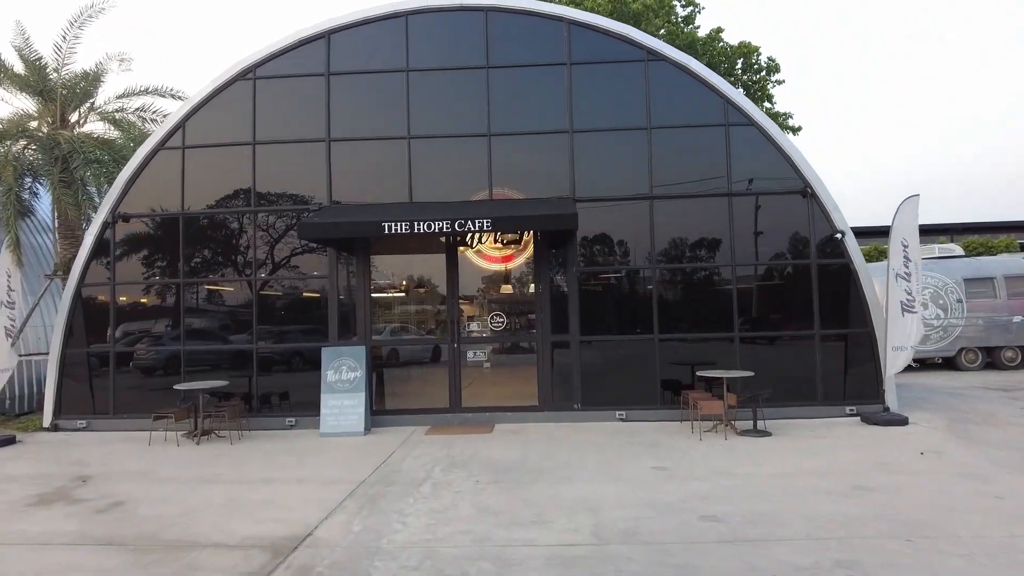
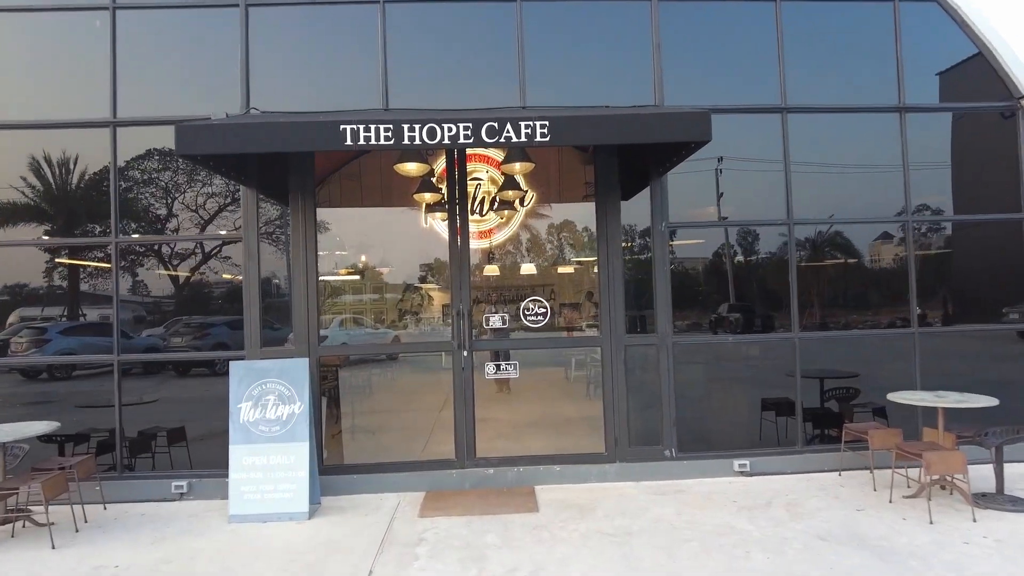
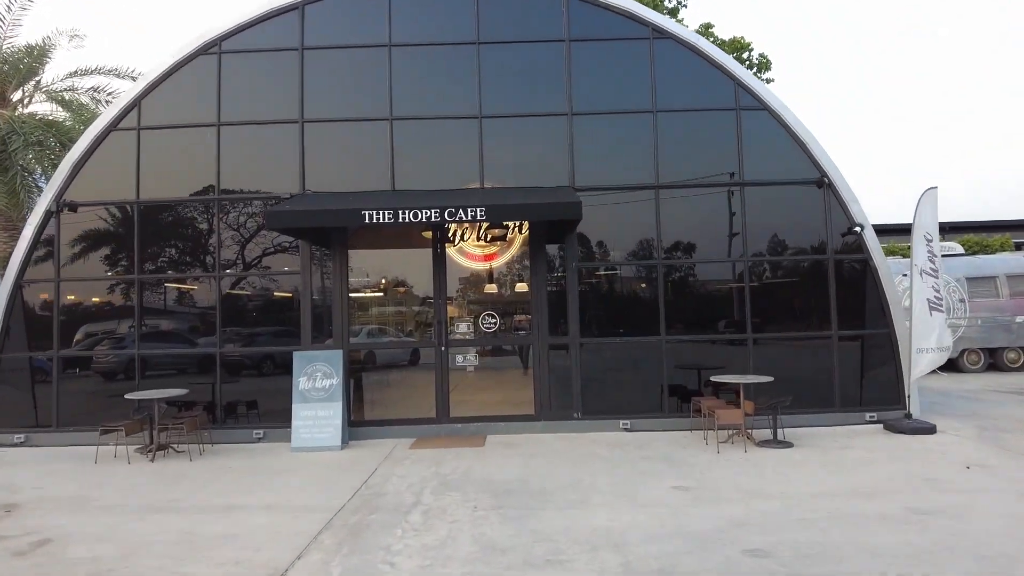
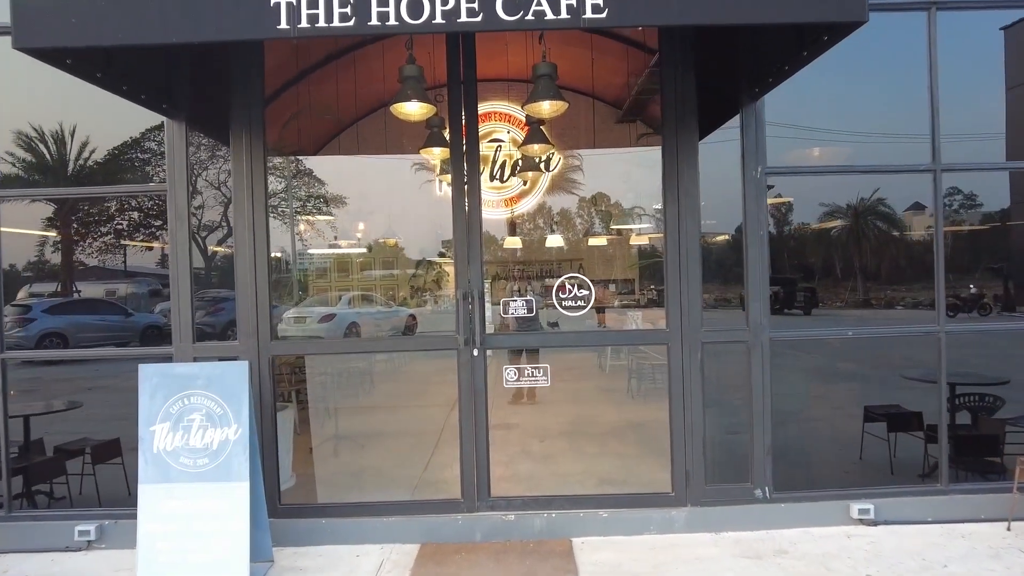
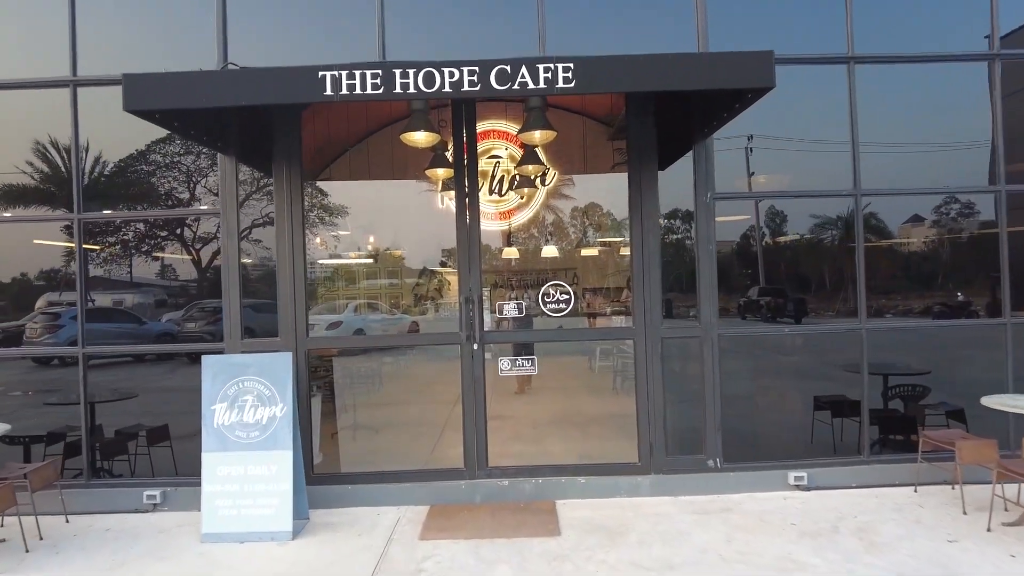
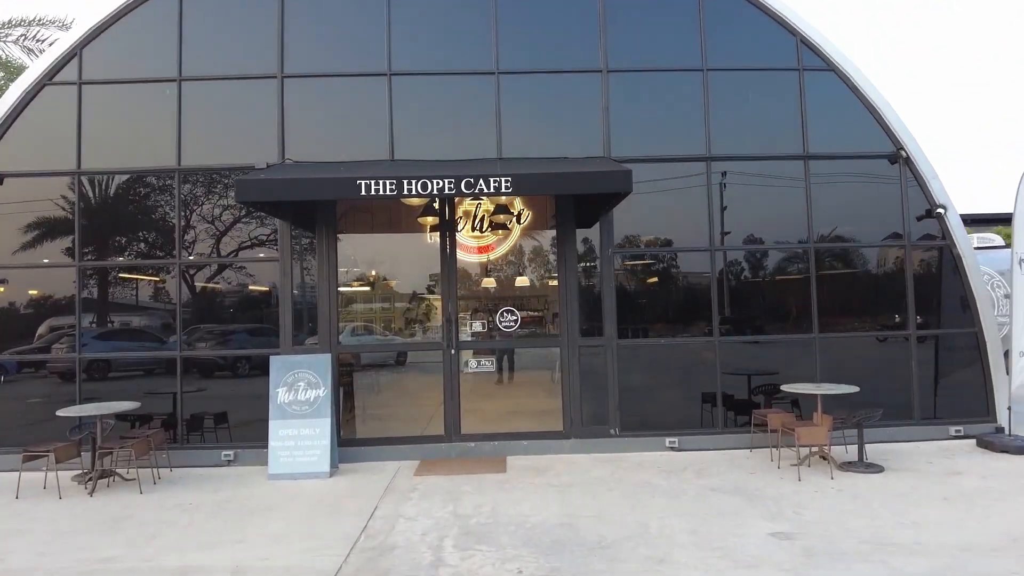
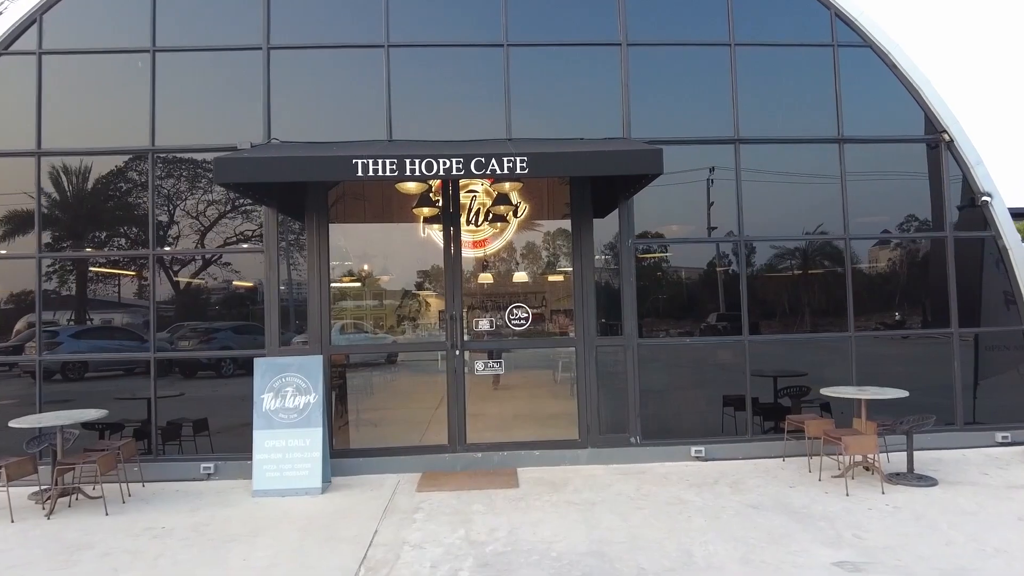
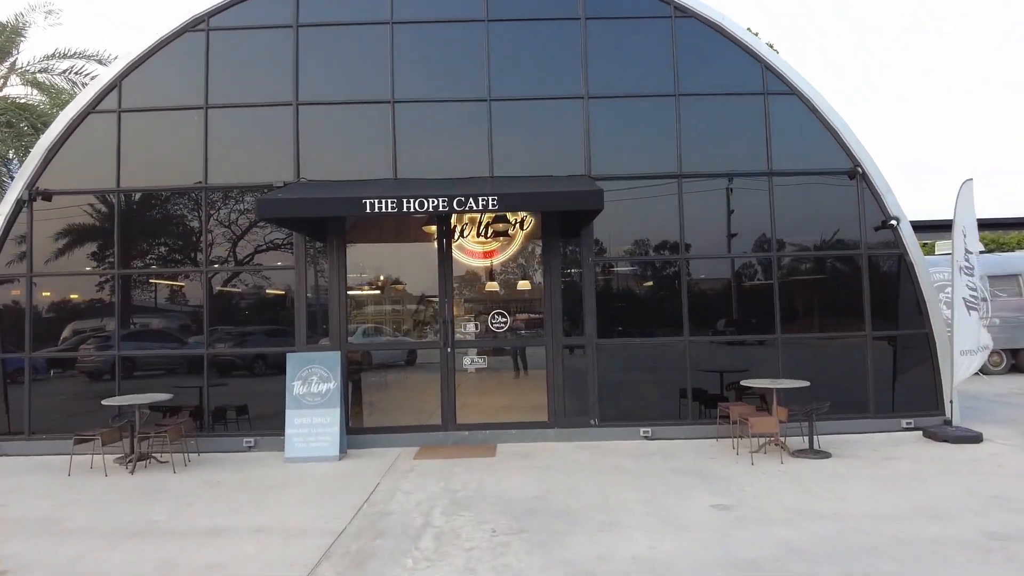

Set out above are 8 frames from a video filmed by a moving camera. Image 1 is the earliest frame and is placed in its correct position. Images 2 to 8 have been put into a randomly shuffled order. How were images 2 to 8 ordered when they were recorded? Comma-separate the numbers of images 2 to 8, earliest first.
3, 8, 6, 7, 2, 5, 4
